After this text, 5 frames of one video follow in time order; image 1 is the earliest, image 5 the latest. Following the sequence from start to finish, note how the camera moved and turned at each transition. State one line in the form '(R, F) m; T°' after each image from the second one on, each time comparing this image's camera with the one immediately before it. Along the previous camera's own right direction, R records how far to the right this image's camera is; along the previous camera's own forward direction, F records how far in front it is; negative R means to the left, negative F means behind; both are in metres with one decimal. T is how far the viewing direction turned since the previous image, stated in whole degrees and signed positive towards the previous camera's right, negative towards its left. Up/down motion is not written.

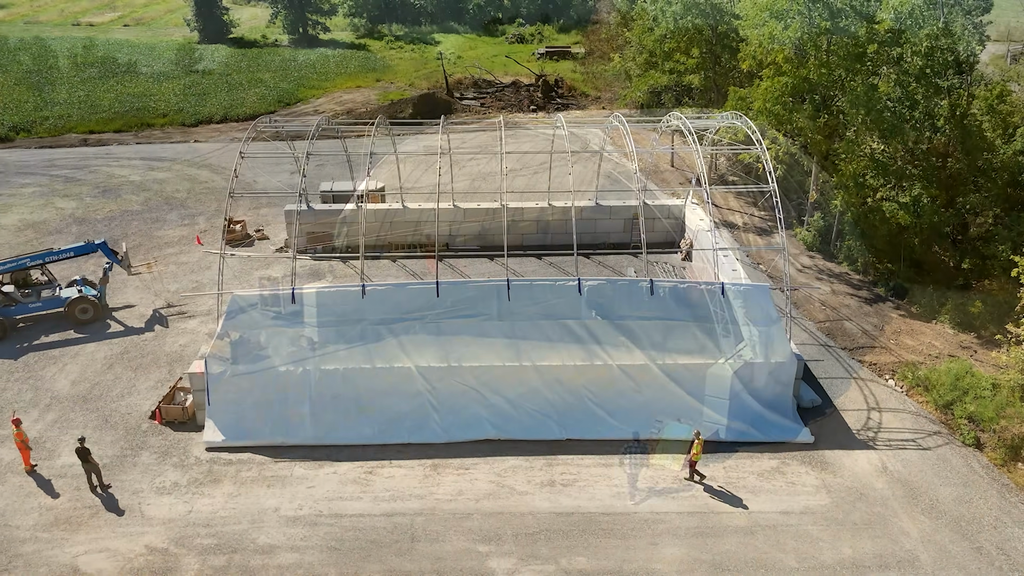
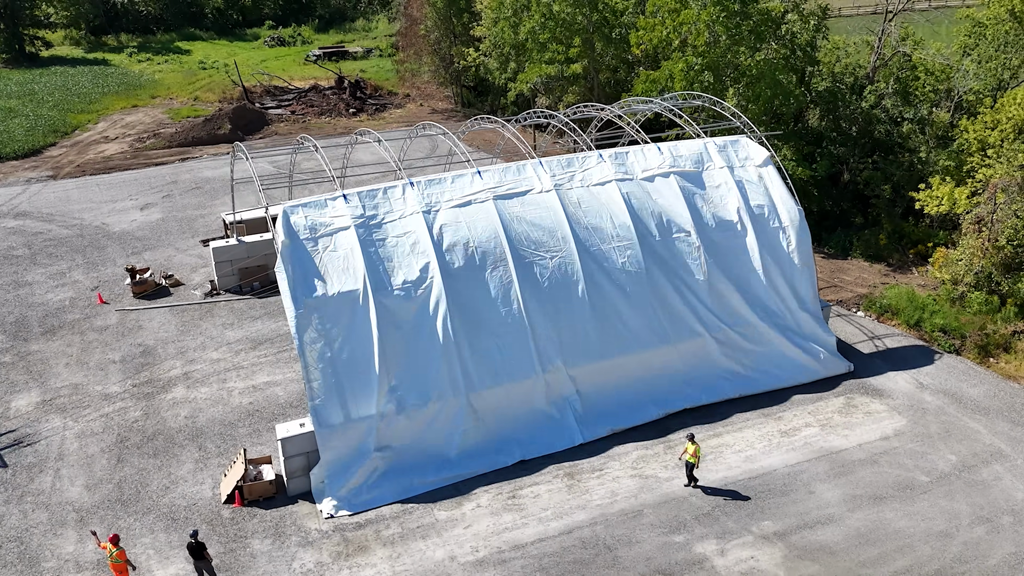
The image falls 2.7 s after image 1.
(-5.8, +1.2) m; +20°
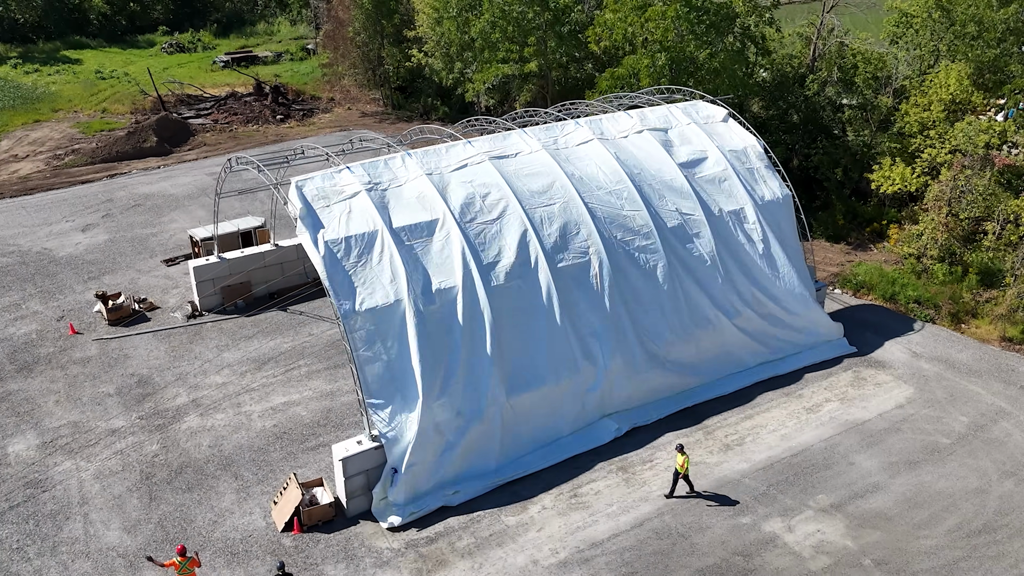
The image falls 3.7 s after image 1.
(-2.3, +0.2) m; +8°
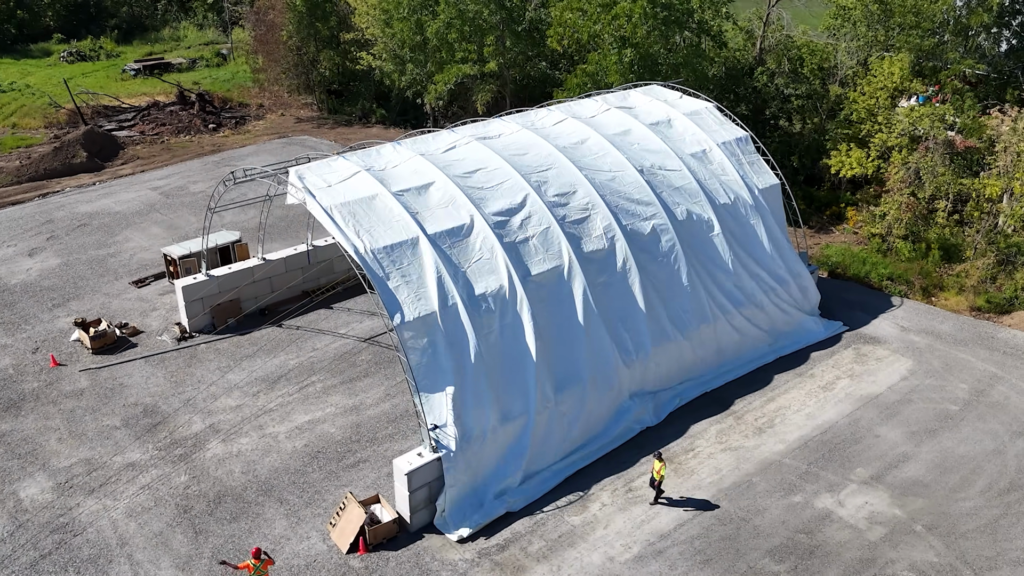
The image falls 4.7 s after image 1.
(-2.1, +0.2) m; +7°
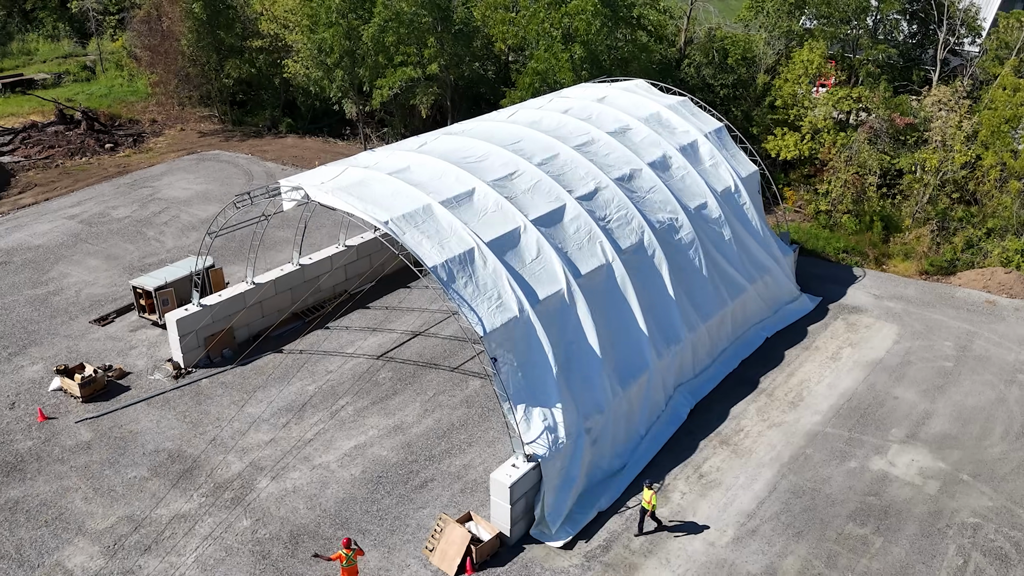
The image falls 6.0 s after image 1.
(-3.1, +0.3) m; +10°
